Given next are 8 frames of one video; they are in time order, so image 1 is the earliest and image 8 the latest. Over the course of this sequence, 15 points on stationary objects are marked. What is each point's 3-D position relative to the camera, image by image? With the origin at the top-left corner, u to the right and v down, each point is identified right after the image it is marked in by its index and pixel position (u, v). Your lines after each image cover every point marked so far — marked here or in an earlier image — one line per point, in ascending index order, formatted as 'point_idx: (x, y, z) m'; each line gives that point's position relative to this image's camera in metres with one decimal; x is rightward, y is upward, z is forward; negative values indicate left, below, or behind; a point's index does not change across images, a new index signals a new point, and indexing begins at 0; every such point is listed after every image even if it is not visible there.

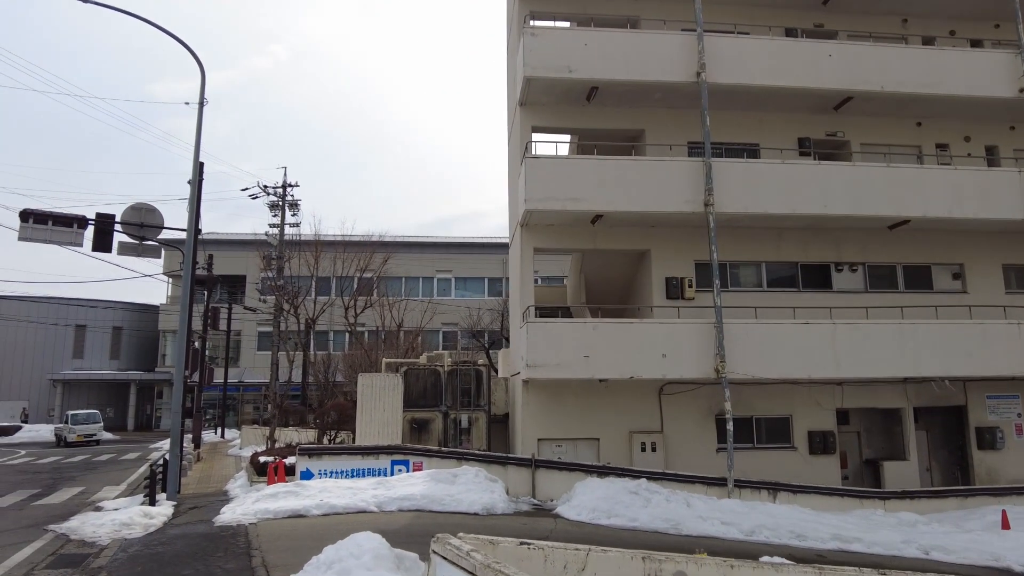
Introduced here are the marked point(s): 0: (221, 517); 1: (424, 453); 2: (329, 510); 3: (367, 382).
0: (-4.3, -3.4, +10.5) m
1: (-1.5, -2.9, +12.7) m
2: (-2.7, -3.3, +10.5) m
3: (-2.9, -1.9, +14.3) m
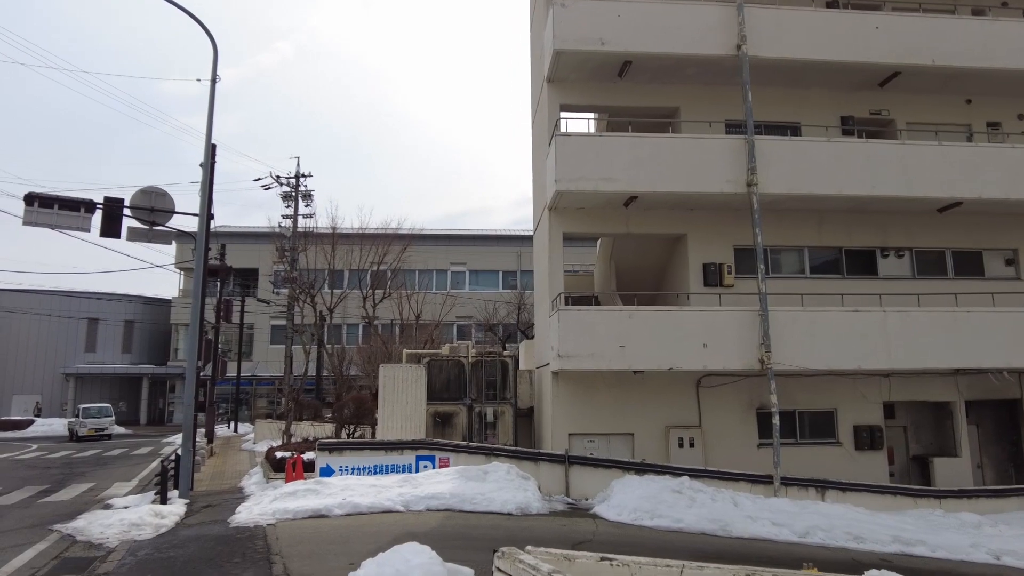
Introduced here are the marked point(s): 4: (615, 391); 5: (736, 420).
0: (-3.7, -3.1, +9.7) m
1: (-1.0, -2.7, +11.9) m
2: (-2.2, -3.0, +9.8) m
3: (-2.4, -1.6, +13.6) m
4: (+2.0, -2.0, +13.8) m
5: (+4.4, -2.6, +14.0) m
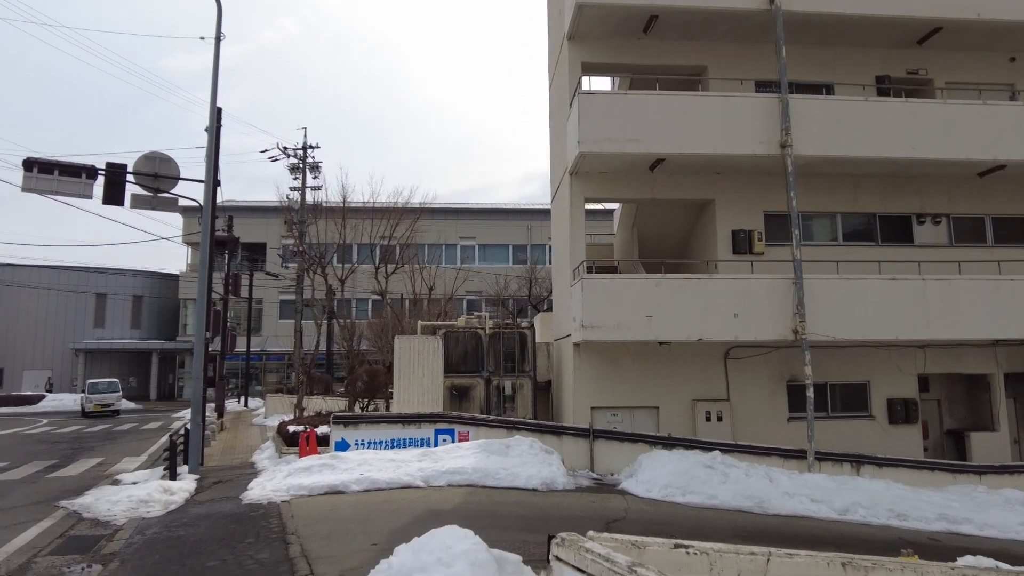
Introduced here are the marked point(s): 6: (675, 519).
0: (-3.4, -2.7, +9.3) m
1: (-0.6, -2.1, +11.4) m
2: (-1.8, -2.6, +9.3) m
3: (-2.0, -1.1, +13.1) m
4: (+2.4, -1.4, +13.2) m
5: (+4.8, -2.0, +13.4) m
6: (+2.0, -2.8, +8.8) m
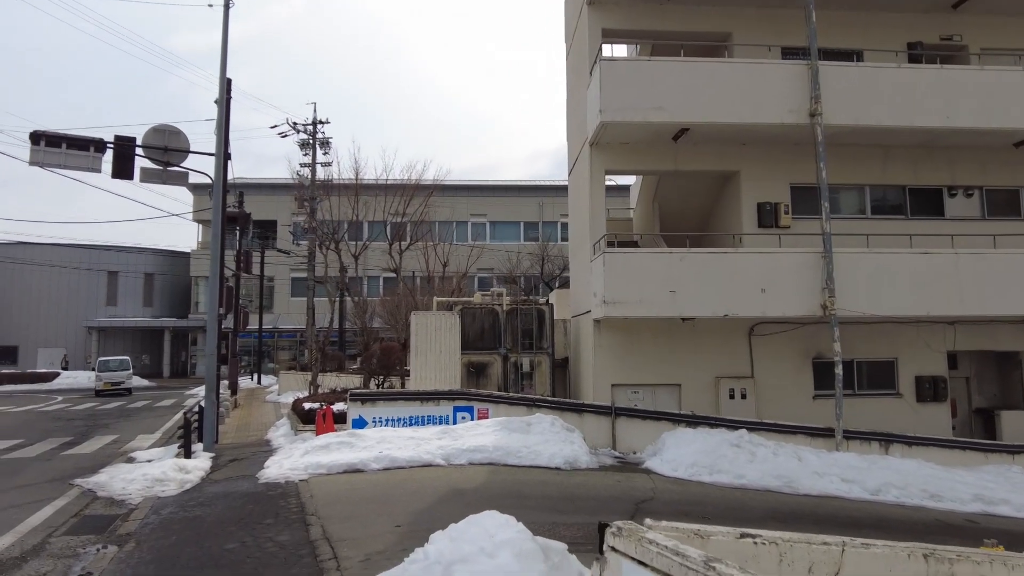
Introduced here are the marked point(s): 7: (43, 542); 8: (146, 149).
0: (-3.1, -2.3, +9.1) m
1: (-0.3, -1.7, +11.2) m
2: (-1.5, -2.2, +9.0) m
3: (-1.6, -0.6, +12.8) m
4: (+2.7, -0.9, +12.9) m
5: (+5.1, -1.5, +13.1) m
6: (+2.3, -2.5, +8.5) m
7: (-4.4, -2.4, +6.7) m
8: (-7.0, +2.6, +13.6) m
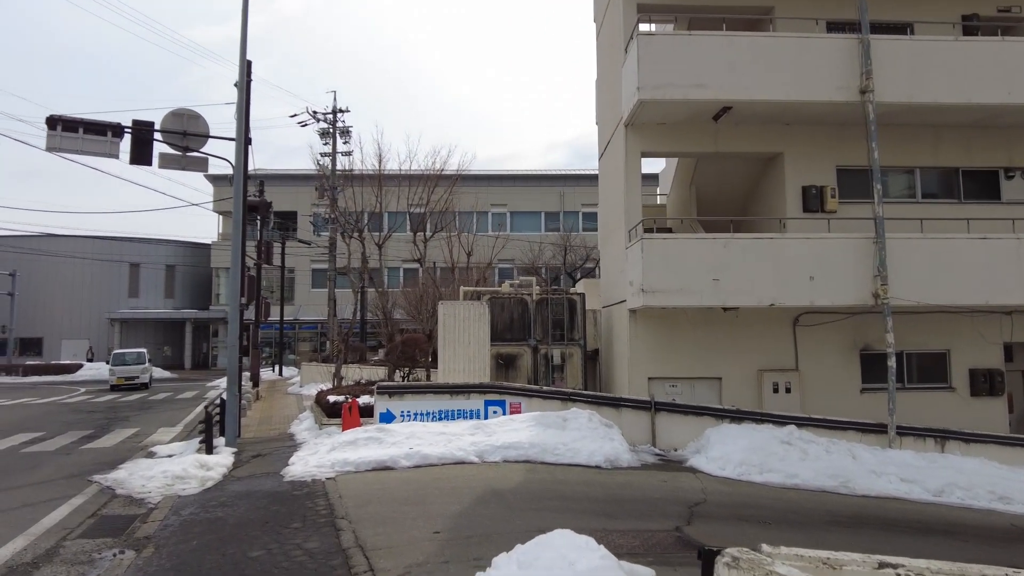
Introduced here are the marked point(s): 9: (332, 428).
0: (-2.7, -2.2, +8.6) m
1: (+0.2, -1.6, +10.6) m
2: (-1.1, -2.1, +8.6) m
3: (-1.1, -0.4, +12.3) m
4: (+3.2, -0.7, +12.3) m
5: (+5.7, -1.3, +12.4) m
6: (+2.7, -2.4, +7.9) m
7: (-4.0, -2.3, +6.3) m
8: (-6.4, +2.8, +13.2) m
9: (-2.9, -2.2, +11.5) m
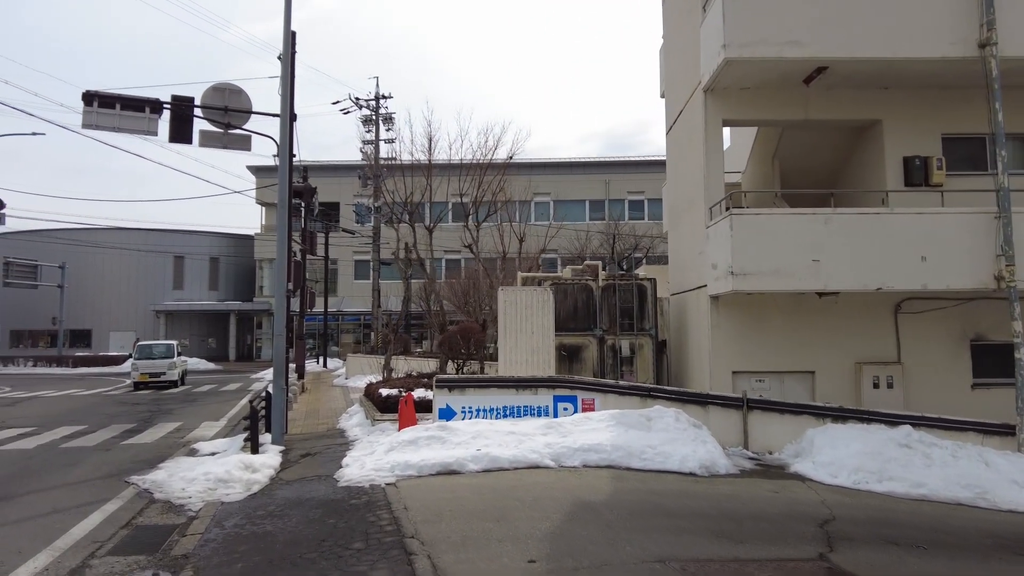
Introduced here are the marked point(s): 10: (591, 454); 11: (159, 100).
0: (-1.8, -2.0, +7.7) m
1: (+1.1, -1.3, +9.5) m
2: (-0.2, -1.9, +7.5) m
3: (-0.1, -0.2, +11.2) m
4: (+4.3, -0.5, +11.0) m
5: (+6.7, -1.0, +11.1) m
6: (+3.6, -2.1, +6.7) m
7: (-3.2, -2.1, +5.4) m
8: (-5.3, +3.1, +12.3) m
9: (-1.9, -2.0, +10.5) m
10: (+0.9, -1.8, +7.8) m
11: (-5.8, +3.1, +11.7) m
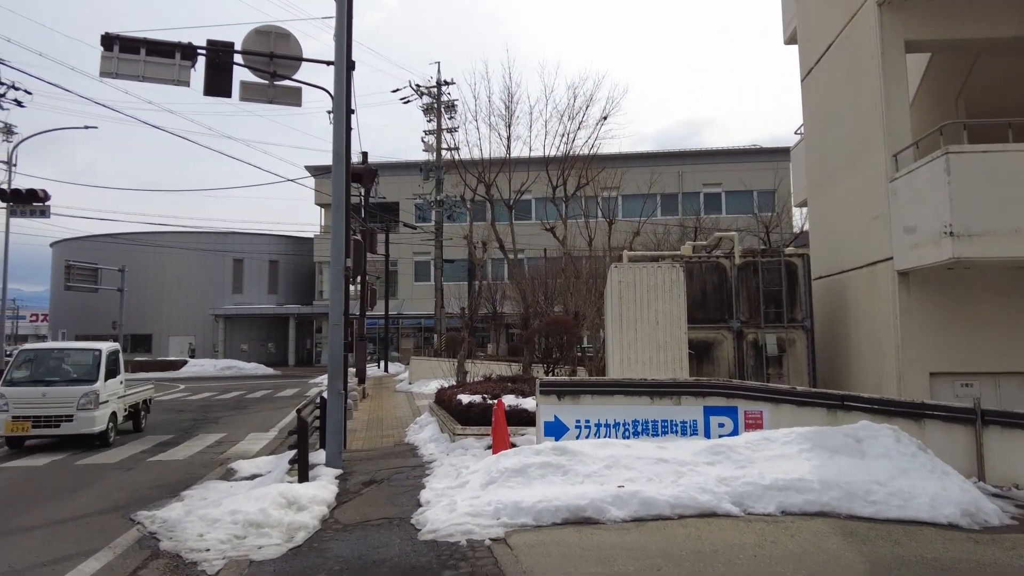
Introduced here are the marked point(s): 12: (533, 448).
0: (-0.6, -1.7, +5.3) m
1: (+2.4, -1.0, +6.9) m
2: (+0.9, -1.6, +5.0) m
3: (+1.4, +0.1, +8.7) m
4: (+5.7, -0.2, +8.2) m
5: (+8.1, -0.7, +8.0) m
6: (+4.6, -1.8, +3.9) m
7: (-2.3, -1.8, +3.1) m
8: (-3.8, +3.3, +10.2) m
9: (-0.5, -1.7, +8.1) m
10: (+2.0, -1.5, +5.2) m
11: (-4.3, +3.3, +9.6) m
12: (+0.2, -1.4, +6.0) m
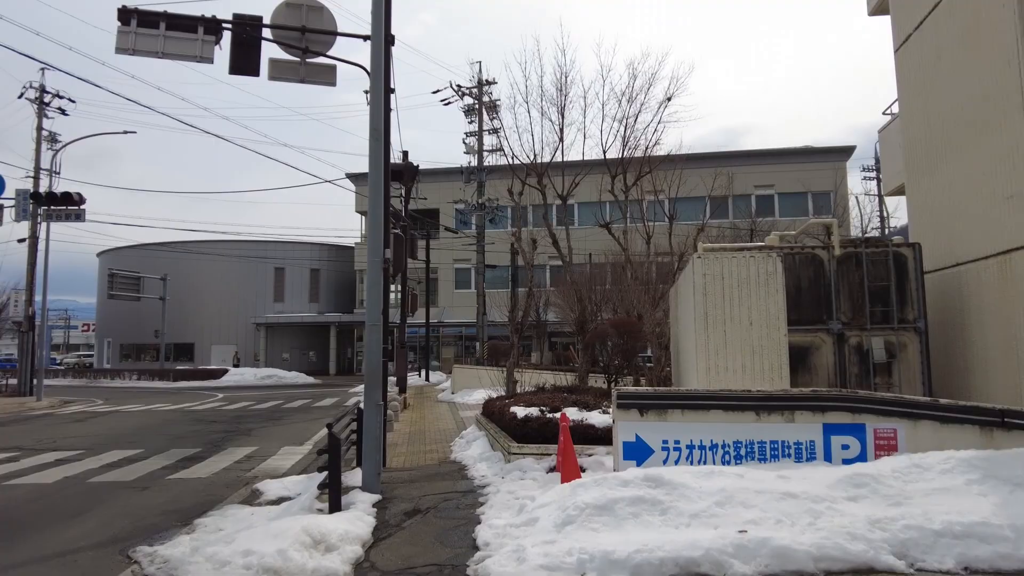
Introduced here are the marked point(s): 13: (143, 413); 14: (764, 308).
0: (-0.1, -1.6, +4.1) m
1: (+3.0, -0.9, +5.5) m
2: (+1.4, -1.5, +3.7) m
3: (+2.0, +0.2, +7.4) m
4: (+6.3, -0.1, +6.6) m
5: (+8.7, -0.6, +6.3) m
6: (+5.0, -1.7, +2.4) m
7: (-1.9, -1.7, +2.0) m
8: (-3.1, +3.3, +9.3) m
9: (+0.2, -1.7, +6.9) m
10: (+2.5, -1.4, +3.9) m
11: (-3.6, +3.3, +8.7) m
12: (+0.7, -1.3, +4.8) m
13: (-9.3, -3.2, +18.0) m
14: (+2.6, -0.2, +7.4) m
